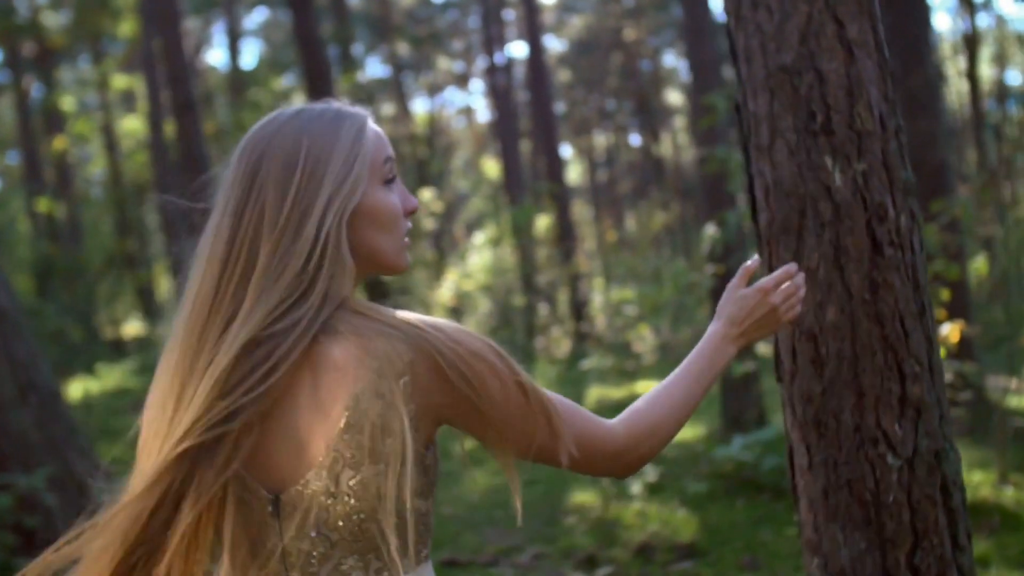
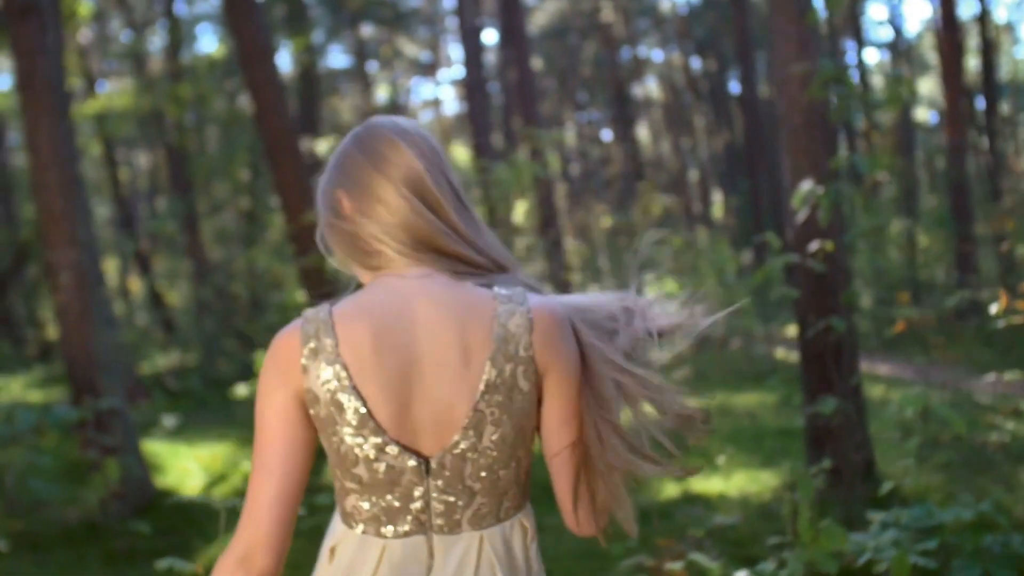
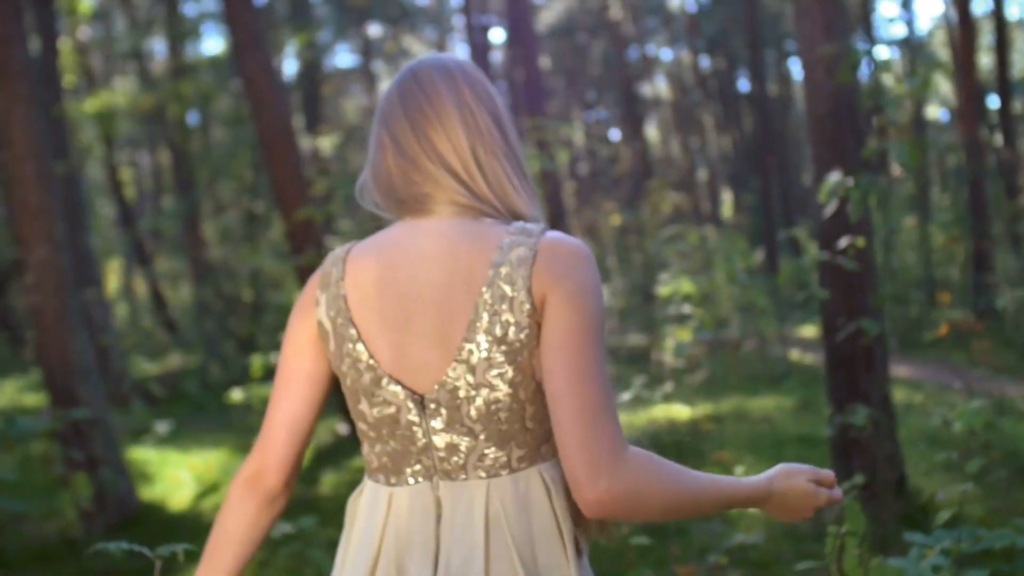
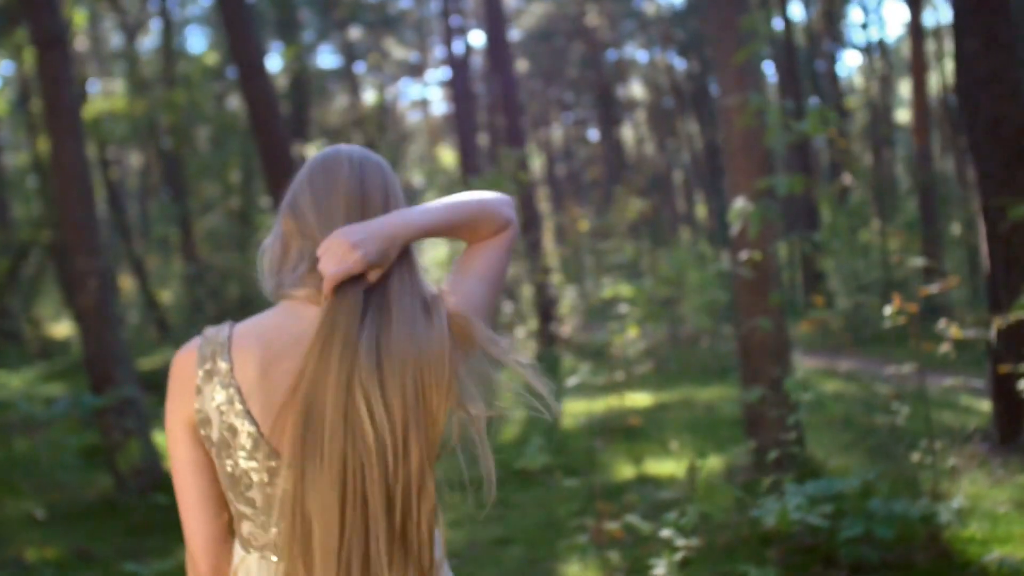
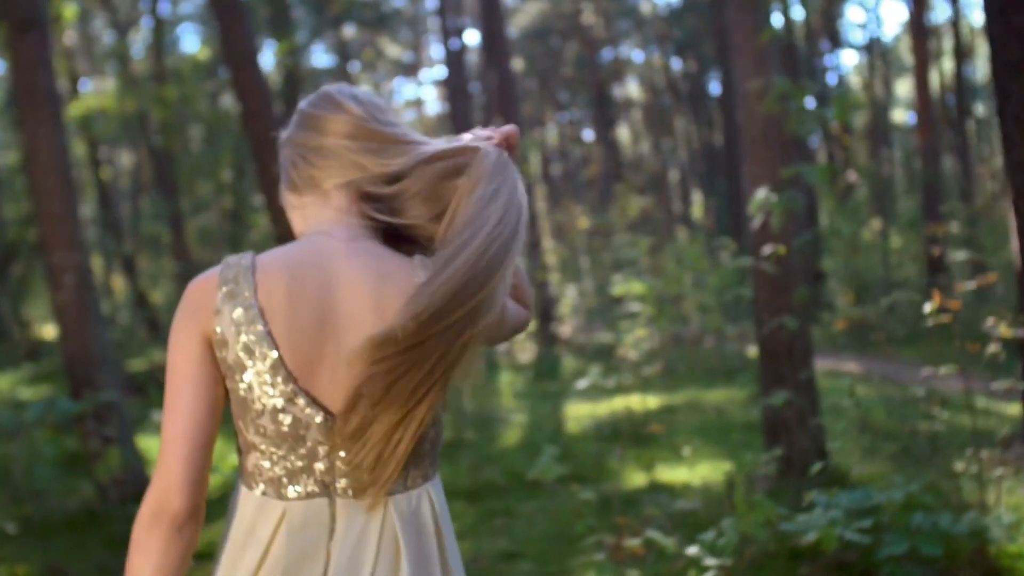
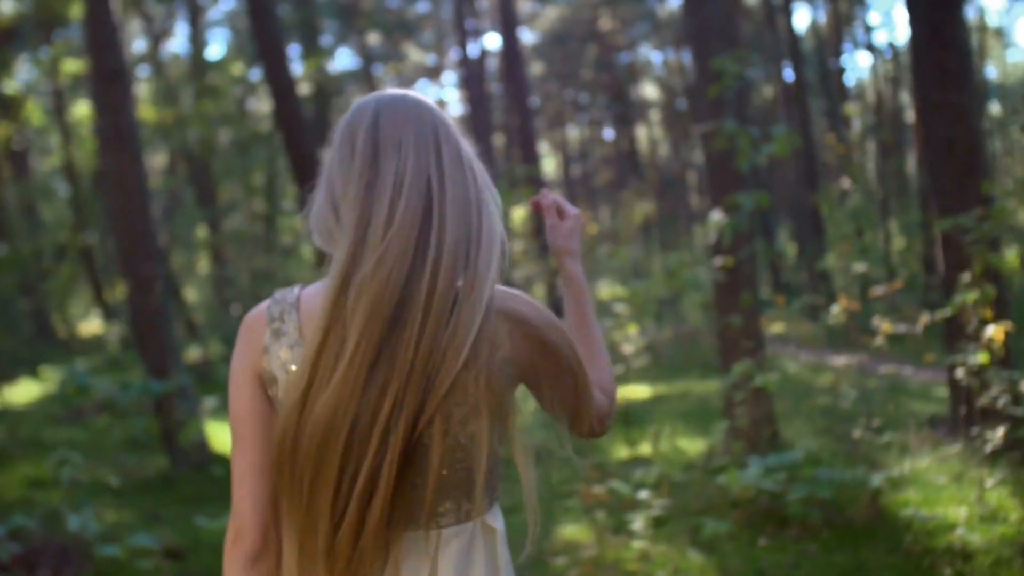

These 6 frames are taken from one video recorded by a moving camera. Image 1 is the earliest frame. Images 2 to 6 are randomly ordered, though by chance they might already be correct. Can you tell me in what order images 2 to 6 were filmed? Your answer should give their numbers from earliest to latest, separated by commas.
6, 4, 5, 2, 3
